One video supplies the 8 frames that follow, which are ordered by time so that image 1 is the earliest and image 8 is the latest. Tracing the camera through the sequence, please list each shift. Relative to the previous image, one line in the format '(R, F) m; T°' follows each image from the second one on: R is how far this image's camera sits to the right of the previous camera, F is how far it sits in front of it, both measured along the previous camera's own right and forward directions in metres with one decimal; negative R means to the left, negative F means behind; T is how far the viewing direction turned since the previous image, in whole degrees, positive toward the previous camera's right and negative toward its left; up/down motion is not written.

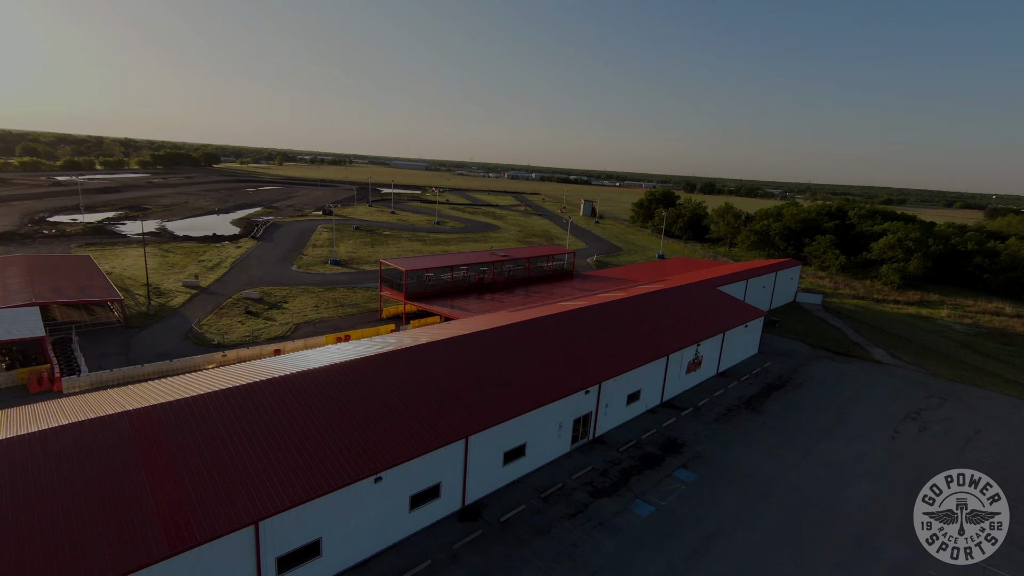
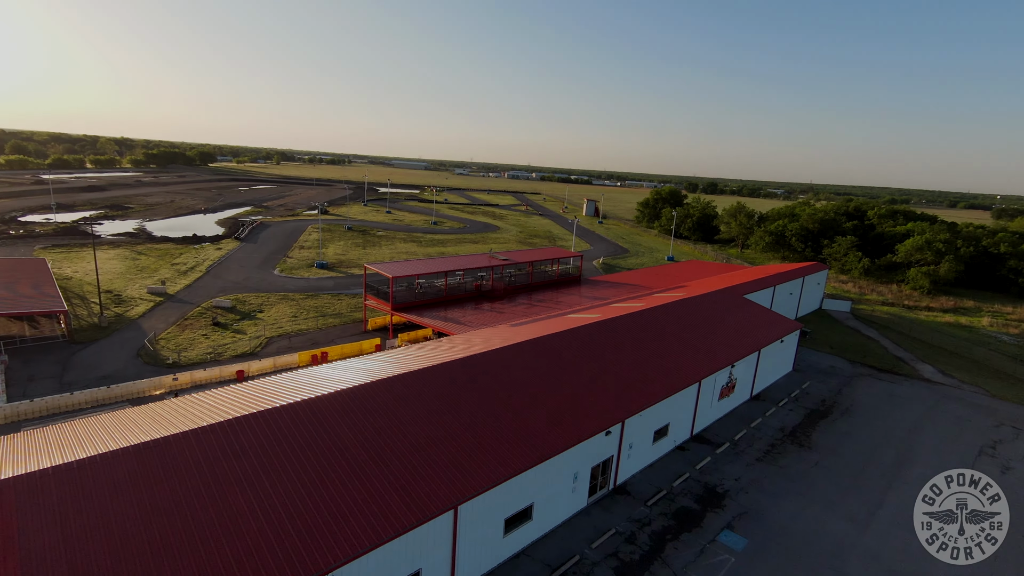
(-0.1, +4.1) m; 0°
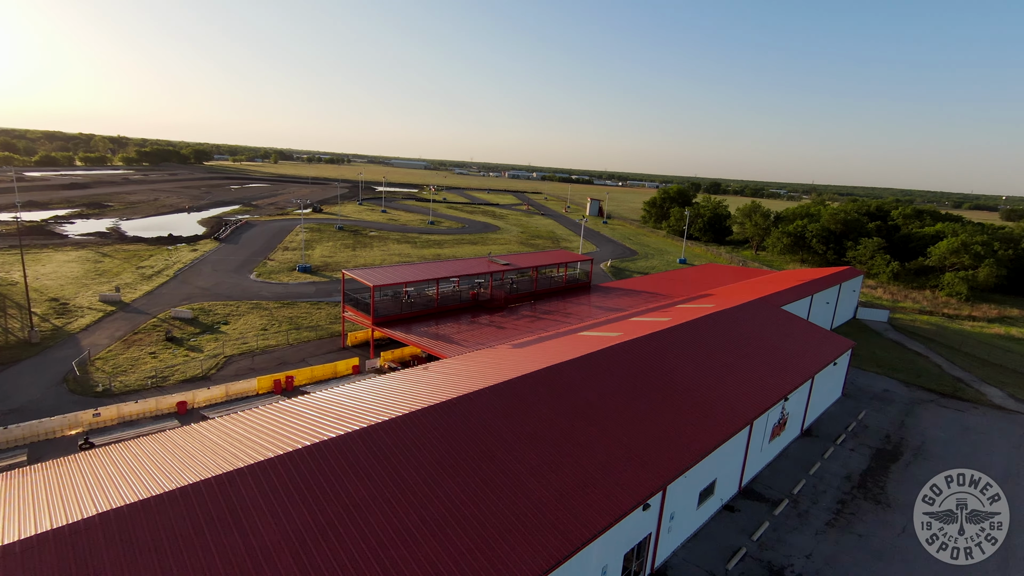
(-0.1, +4.4) m; 0°
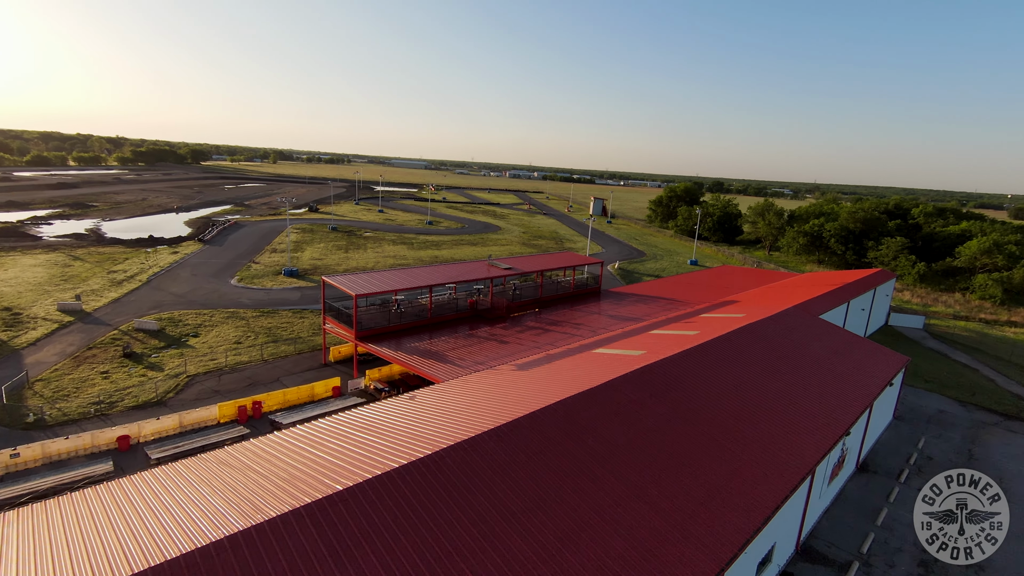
(-0.1, +3.2) m; 0°
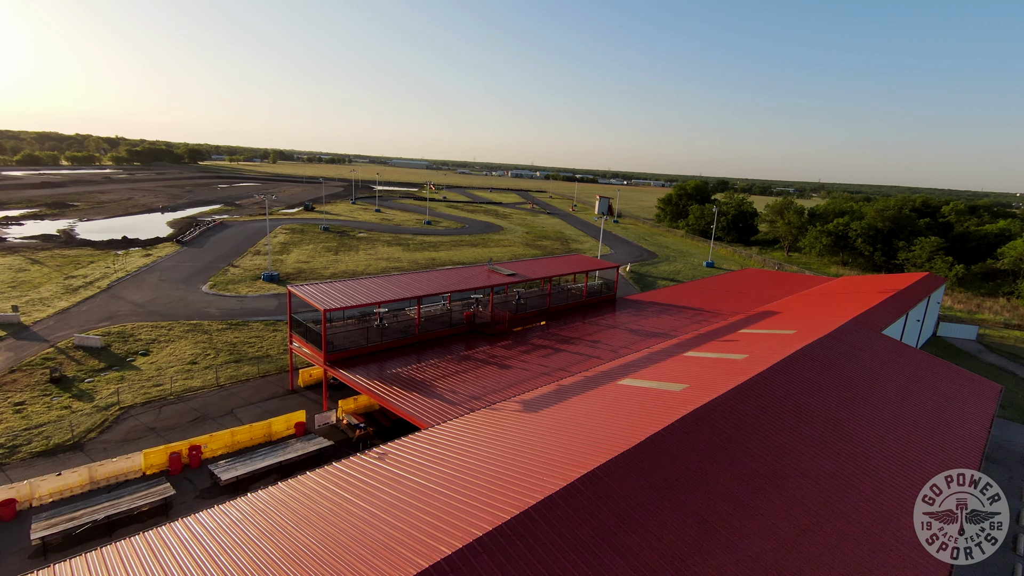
(-0.1, +4.1) m; 0°
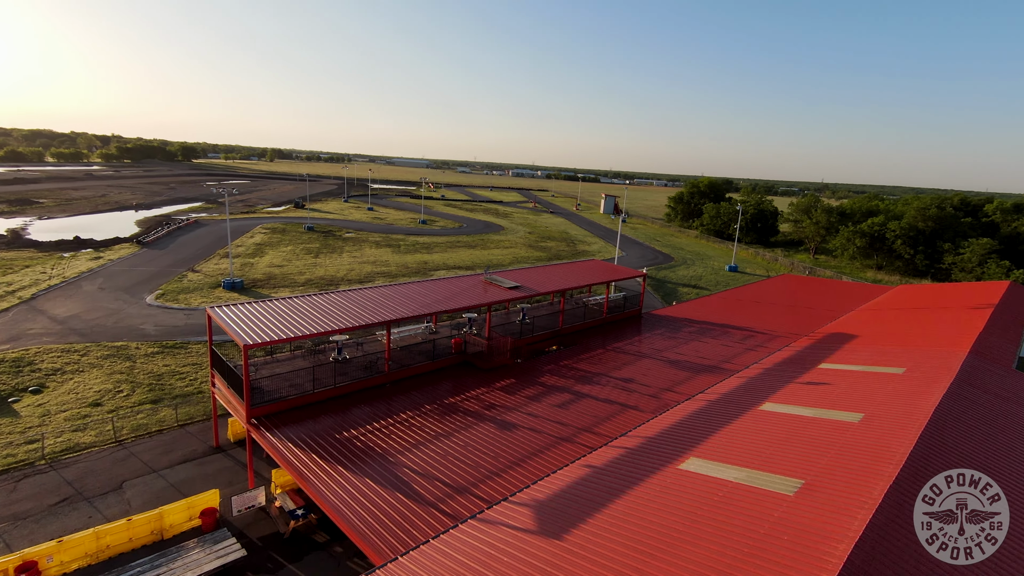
(-0.1, +5.5) m; 0°
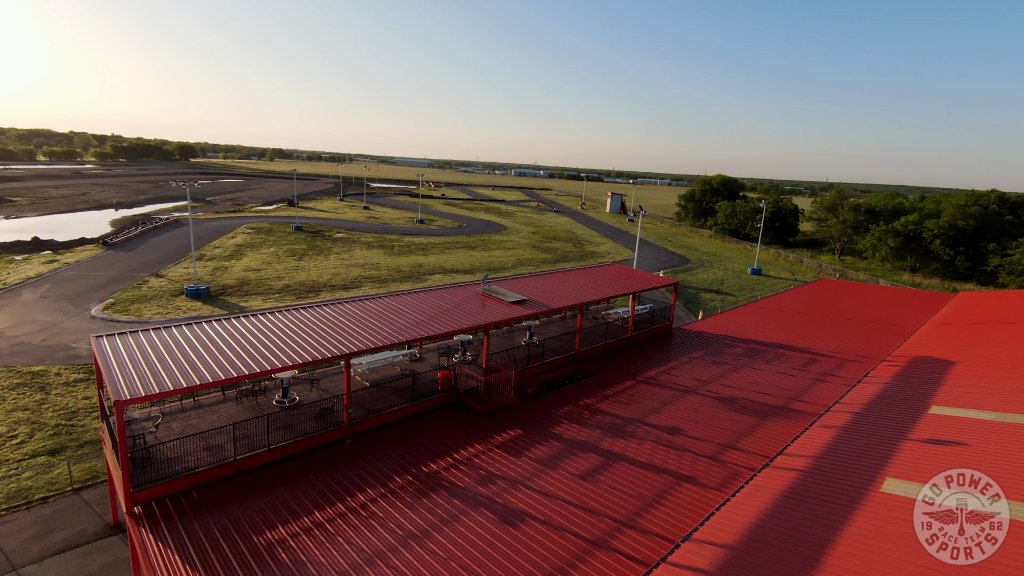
(-0.1, +4.1) m; 0°
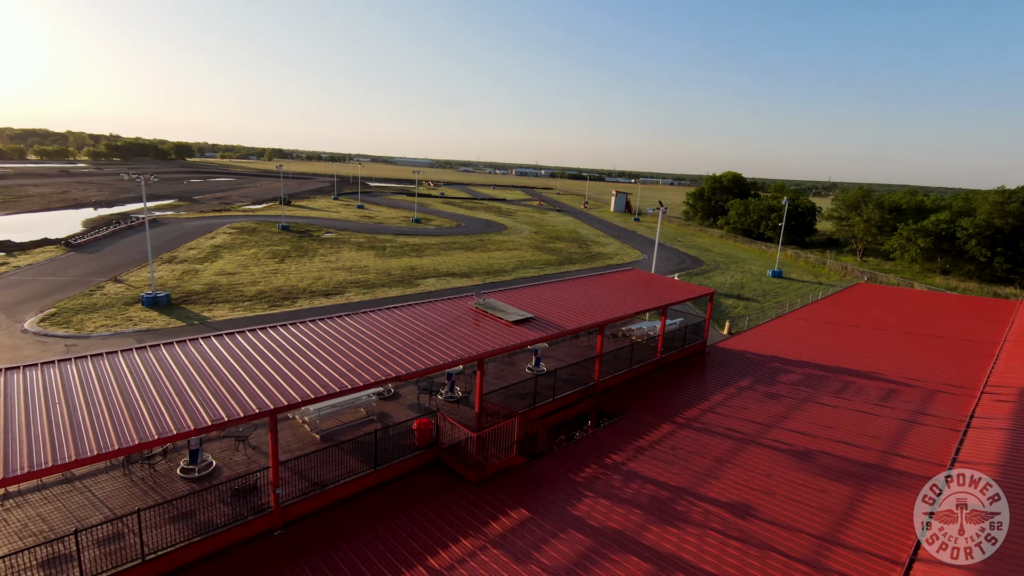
(0.0, +3.5) m; 0°
